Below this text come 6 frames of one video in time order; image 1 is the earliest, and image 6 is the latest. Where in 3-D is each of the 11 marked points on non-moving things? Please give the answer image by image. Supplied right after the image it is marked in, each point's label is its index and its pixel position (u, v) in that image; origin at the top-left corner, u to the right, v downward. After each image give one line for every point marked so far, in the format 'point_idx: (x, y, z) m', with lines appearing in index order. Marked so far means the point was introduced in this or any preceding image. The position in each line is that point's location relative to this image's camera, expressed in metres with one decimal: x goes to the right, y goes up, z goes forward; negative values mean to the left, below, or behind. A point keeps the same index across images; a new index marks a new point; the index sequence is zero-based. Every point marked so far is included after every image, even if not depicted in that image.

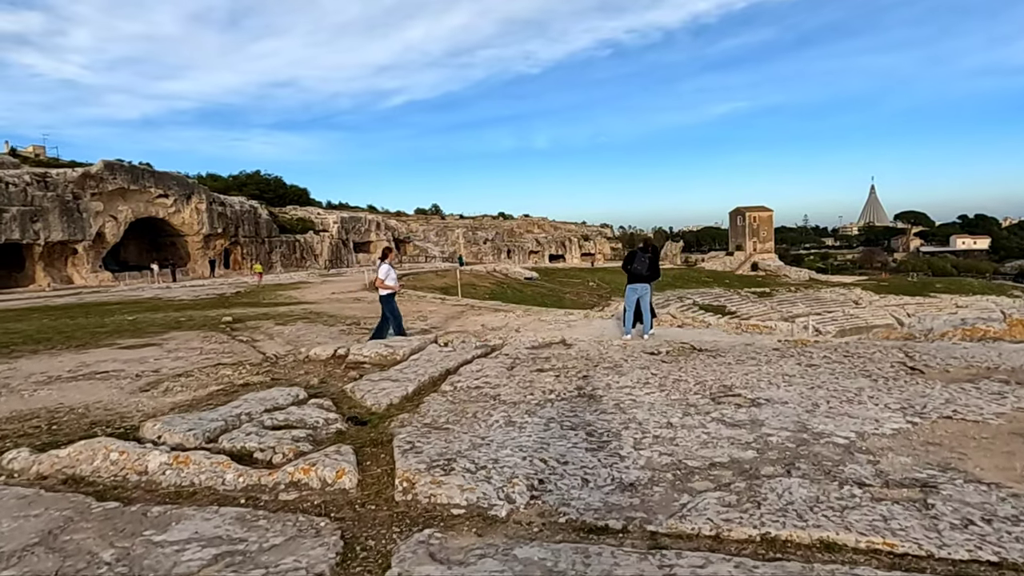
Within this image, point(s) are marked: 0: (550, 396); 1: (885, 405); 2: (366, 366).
0: (+0.3, -0.8, +5.0) m
1: (+2.6, -0.8, +4.7) m
2: (-1.5, -0.8, +7.0) m
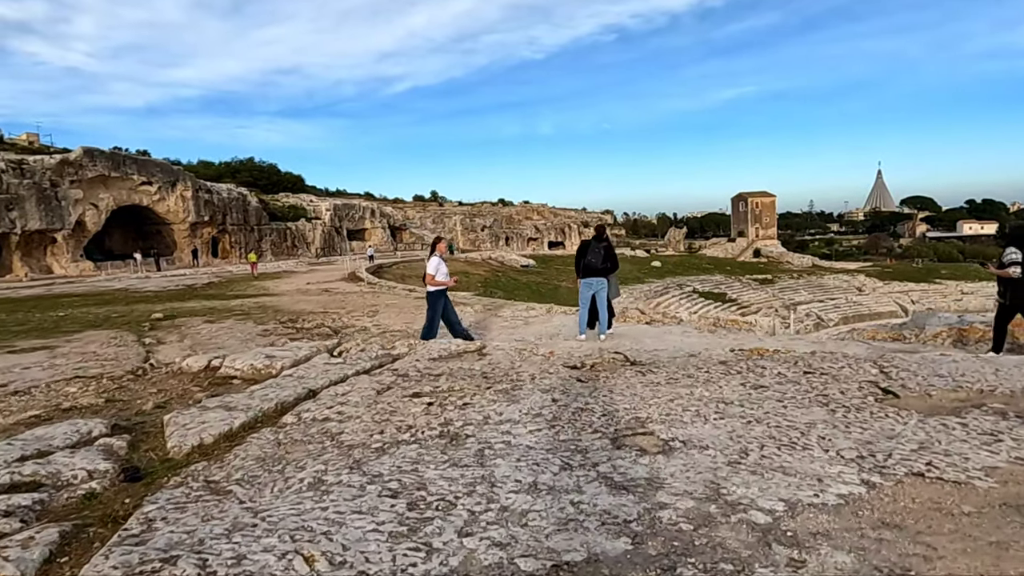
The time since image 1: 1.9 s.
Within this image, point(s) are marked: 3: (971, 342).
0: (-0.6, -0.9, +3.8) m
1: (+1.7, -0.9, +3.5) m
2: (-2.4, -0.8, +5.8) m
3: (+5.9, -0.7, +8.7) m
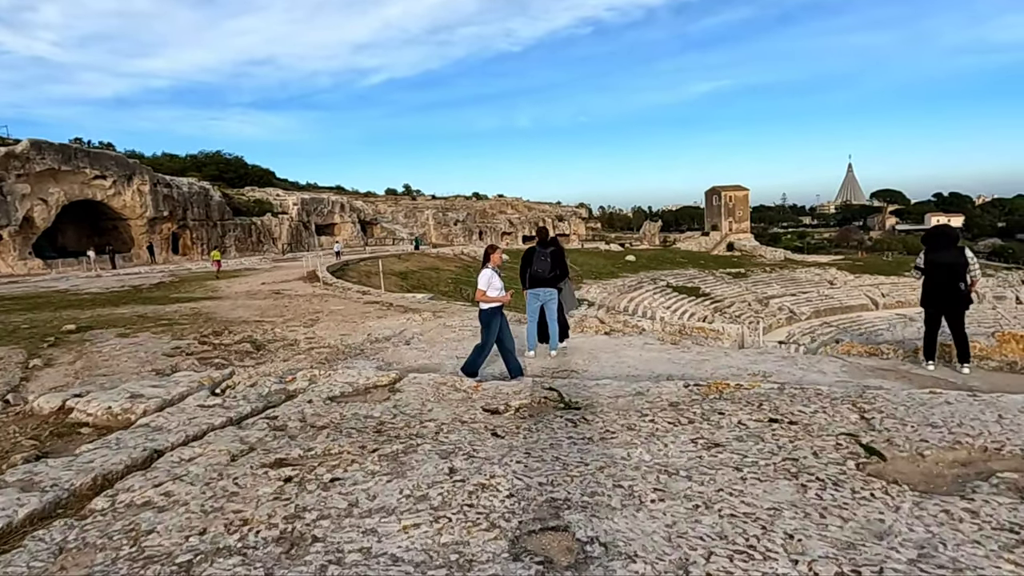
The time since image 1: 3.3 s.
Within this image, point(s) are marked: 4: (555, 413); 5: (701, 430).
0: (-1.2, -1.1, +2.8) m
1: (+1.1, -1.1, +2.6) m
2: (-3.1, -1.0, +4.8) m
3: (+5.2, -0.8, +7.9) m
4: (+0.3, -0.8, +4.5) m
5: (+1.1, -0.9, +4.0) m
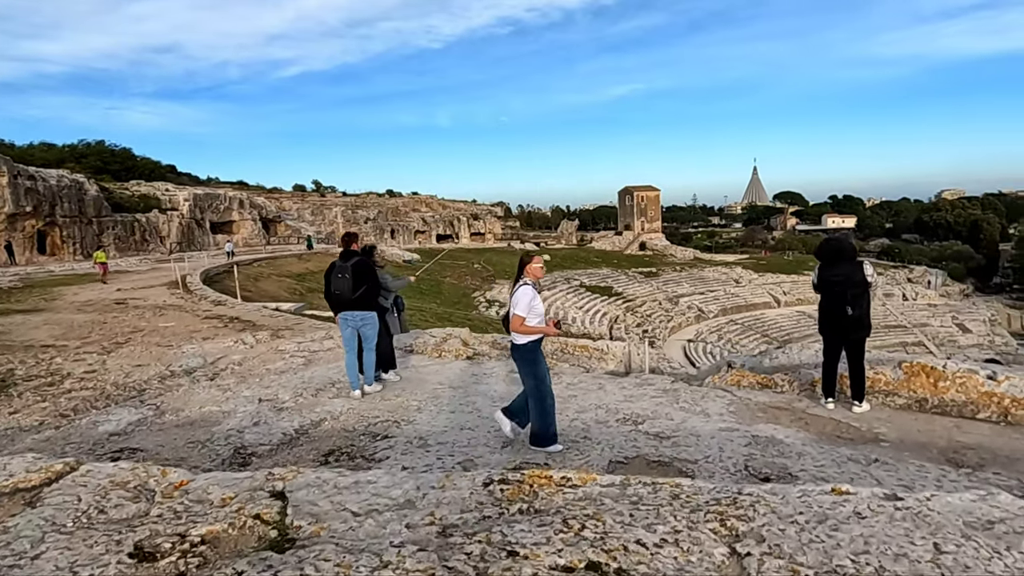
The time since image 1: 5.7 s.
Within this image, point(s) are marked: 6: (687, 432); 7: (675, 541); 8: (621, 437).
0: (-2.4, -1.3, +0.9) m
1: (0.0, -1.3, +0.9) m
2: (-4.4, -1.3, +2.6) m
3: (+3.3, -1.0, +6.7) m
4: (-1.1, -1.1, +2.7) m
5: (-0.2, -1.1, +2.3) m
6: (+1.5, -1.2, +5.7) m
7: (+0.7, -1.0, +2.7) m
8: (+0.9, -1.3, +5.7) m
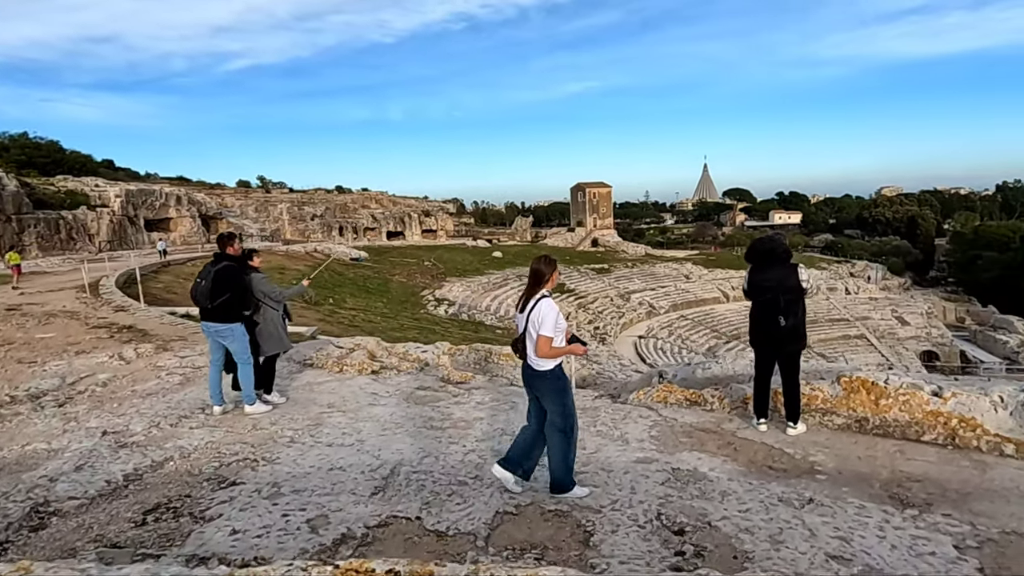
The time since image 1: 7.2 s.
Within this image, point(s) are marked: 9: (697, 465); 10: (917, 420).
0: (-2.9, -1.4, -0.2) m
1: (-0.5, -1.4, 0.0) m
2: (-5.1, -1.4, +1.3) m
3: (+2.4, -1.1, +6.0) m
4: (-1.7, -1.2, +1.7) m
5: (-0.8, -1.2, +1.4) m
6: (+0.6, -1.3, +4.9) m
7: (0.0, -1.1, +1.9) m
8: (+0.1, -1.3, +4.8) m
9: (+1.4, -1.3, +5.0) m
10: (+3.3, -1.1, +5.4) m
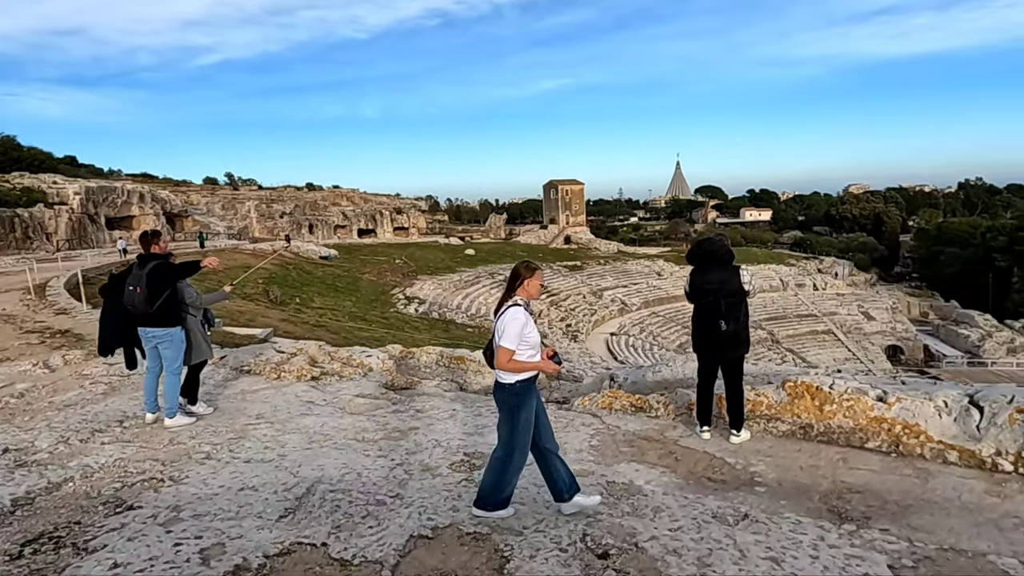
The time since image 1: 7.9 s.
0: (-3.2, -1.5, -0.6) m
1: (-0.9, -1.5, -0.3) m
2: (-5.5, -1.5, +0.9) m
3: (+1.9, -1.1, +5.8) m
4: (-2.1, -1.3, +1.4) m
5: (-1.2, -1.2, +1.1) m
6: (+0.1, -1.3, +4.7) m
7: (-0.4, -1.2, +1.6) m
8: (-0.4, -1.4, +4.5) m
9: (+0.9, -1.3, +4.7) m
10: (+2.7, -1.1, +5.2) m
